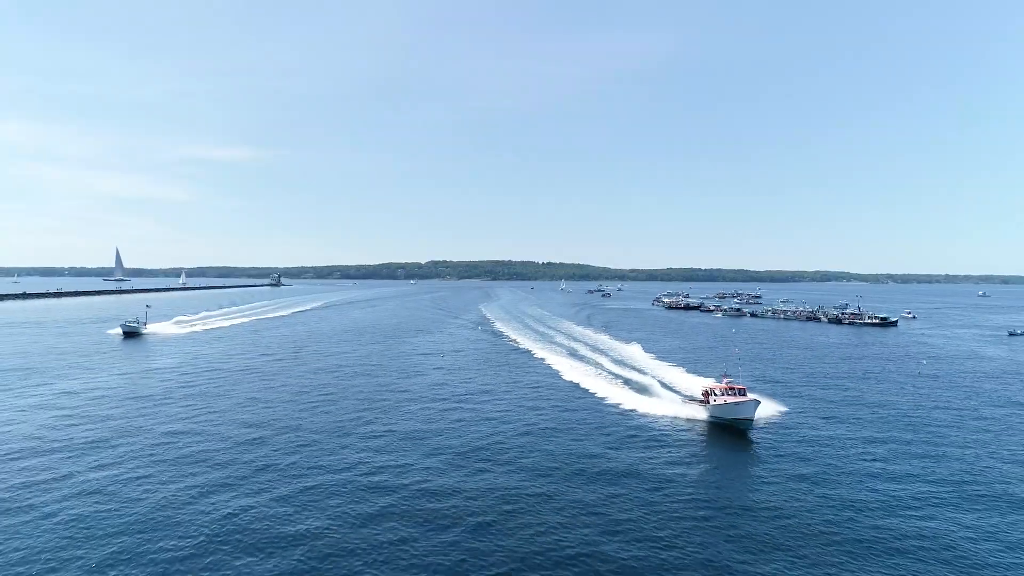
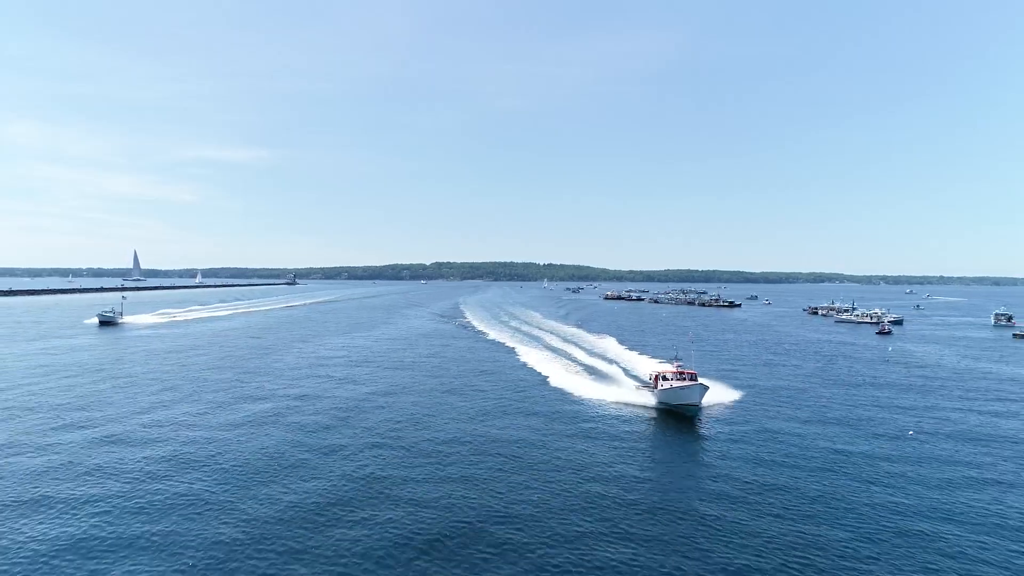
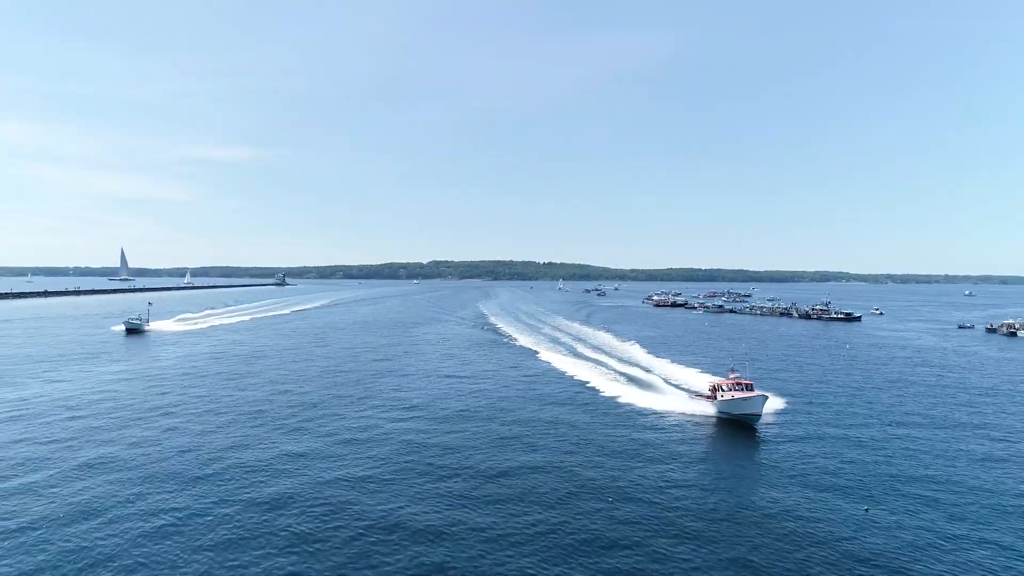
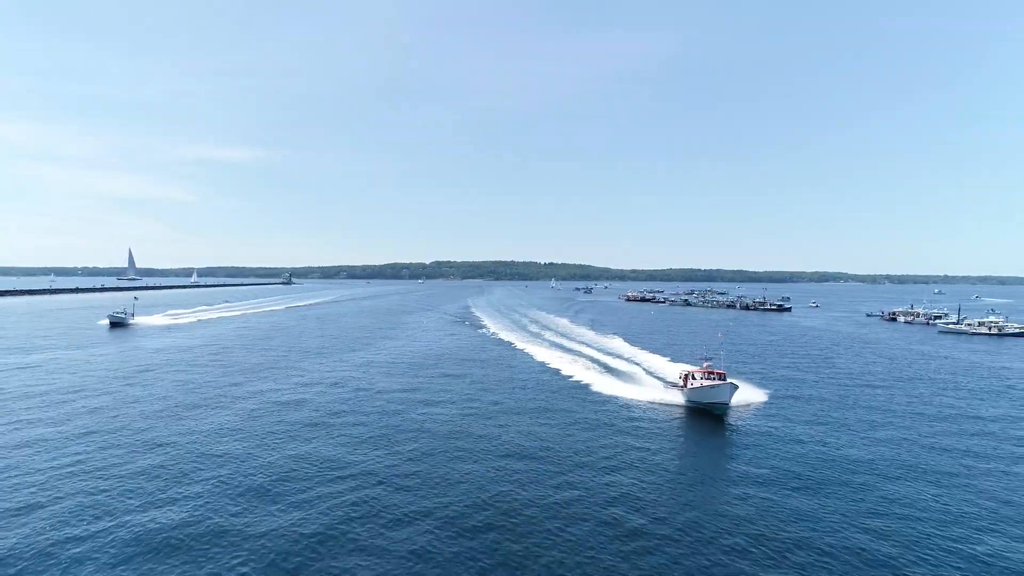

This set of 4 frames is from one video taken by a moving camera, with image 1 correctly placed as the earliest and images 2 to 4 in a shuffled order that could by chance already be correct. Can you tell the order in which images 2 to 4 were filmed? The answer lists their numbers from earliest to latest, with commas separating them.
3, 4, 2
